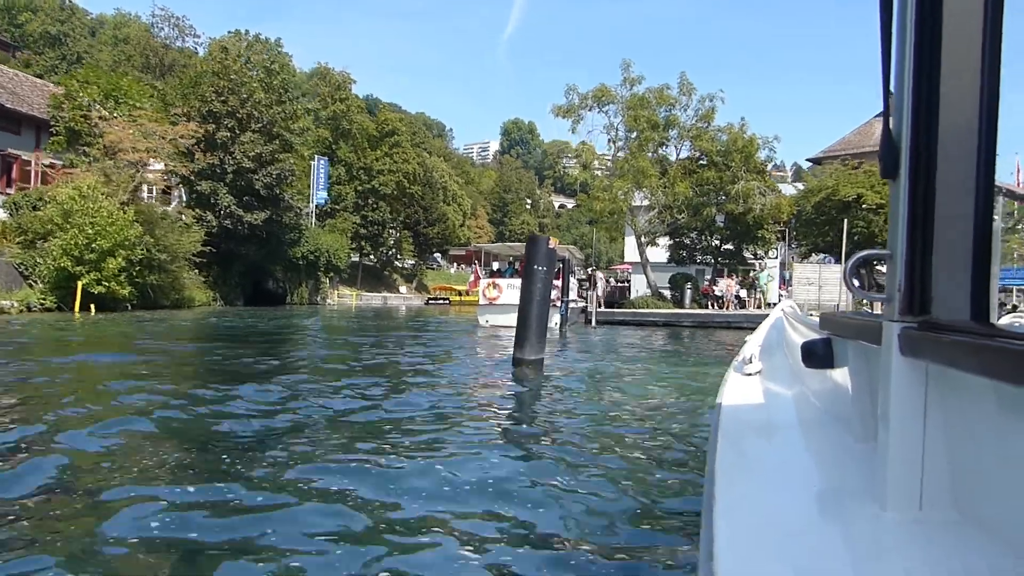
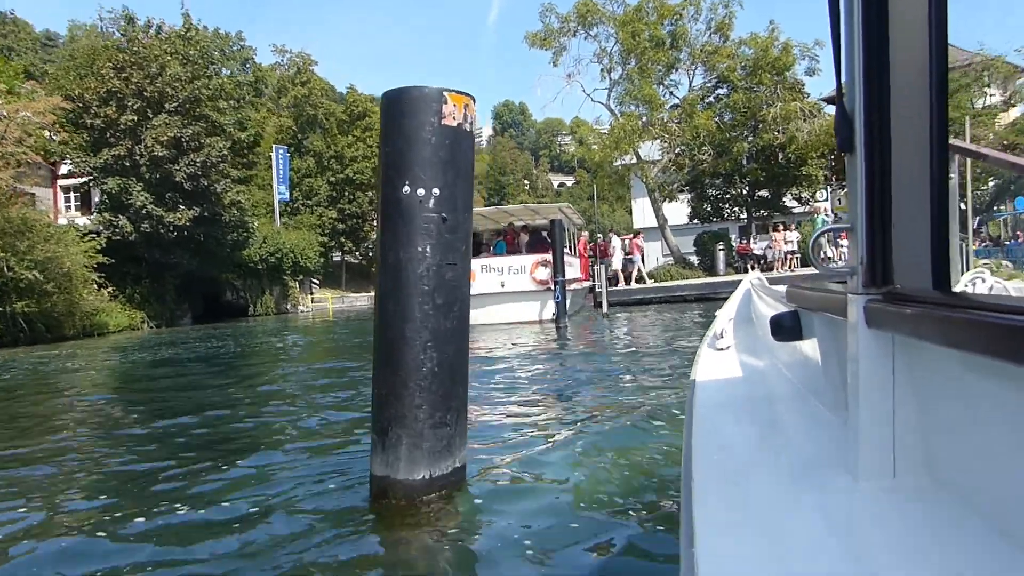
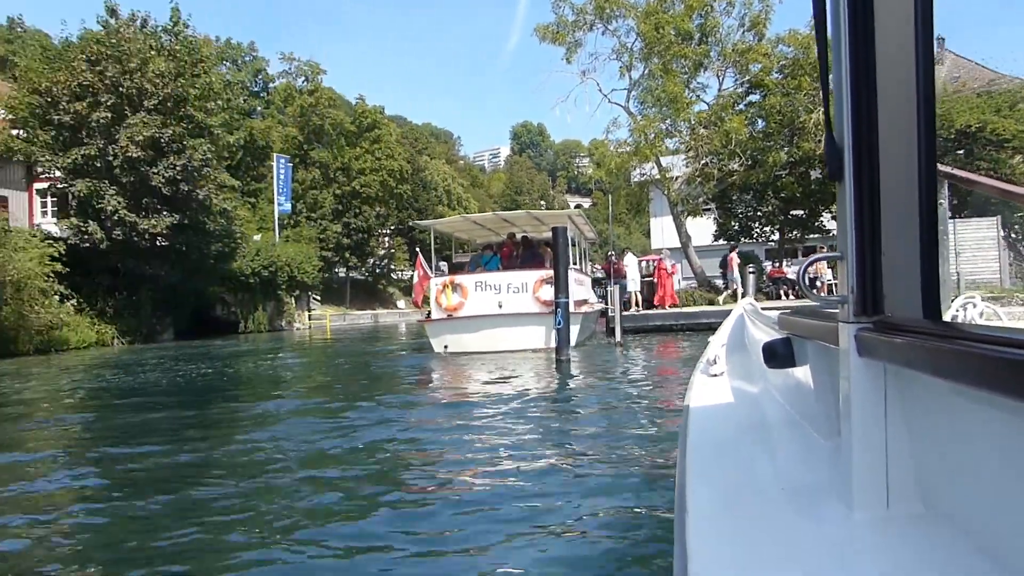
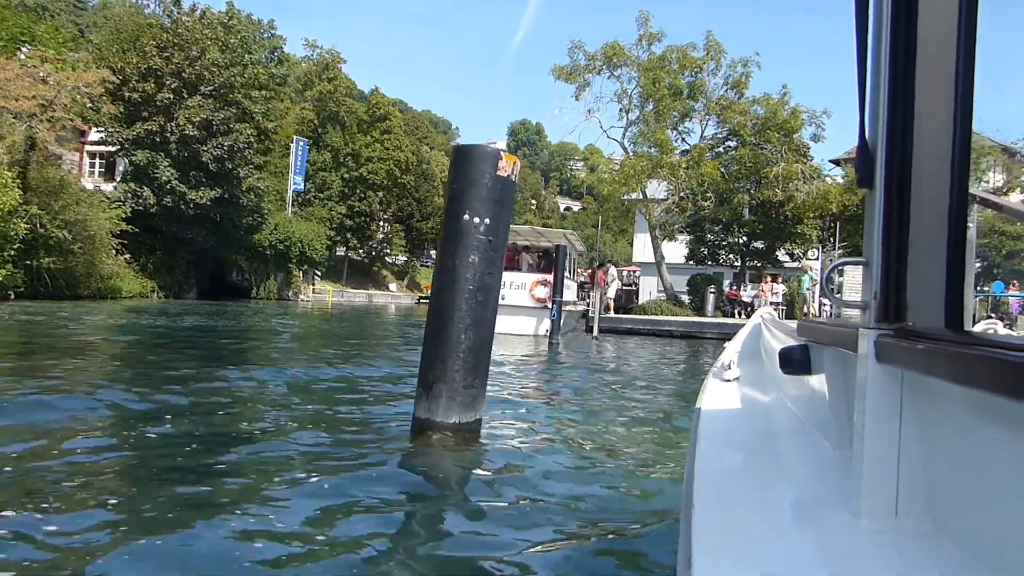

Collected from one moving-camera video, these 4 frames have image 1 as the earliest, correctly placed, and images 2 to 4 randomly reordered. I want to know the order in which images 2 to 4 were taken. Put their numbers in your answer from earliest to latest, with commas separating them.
4, 2, 3
